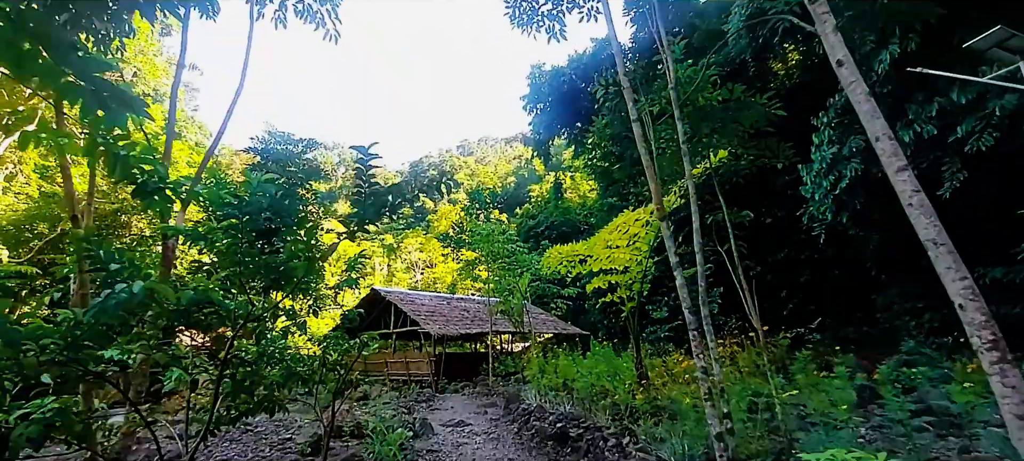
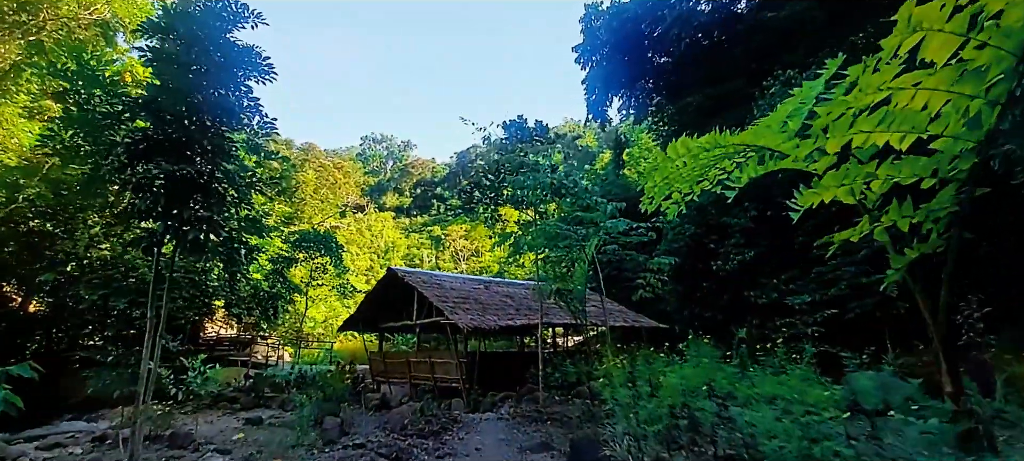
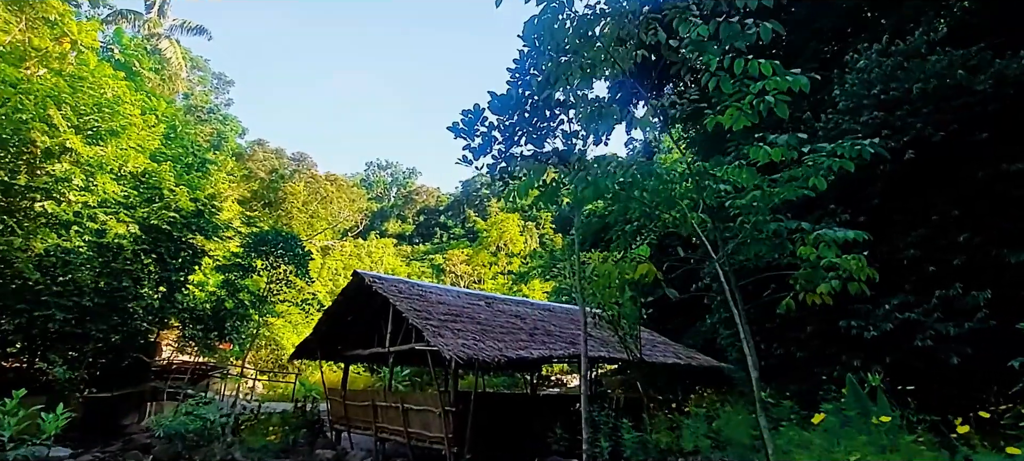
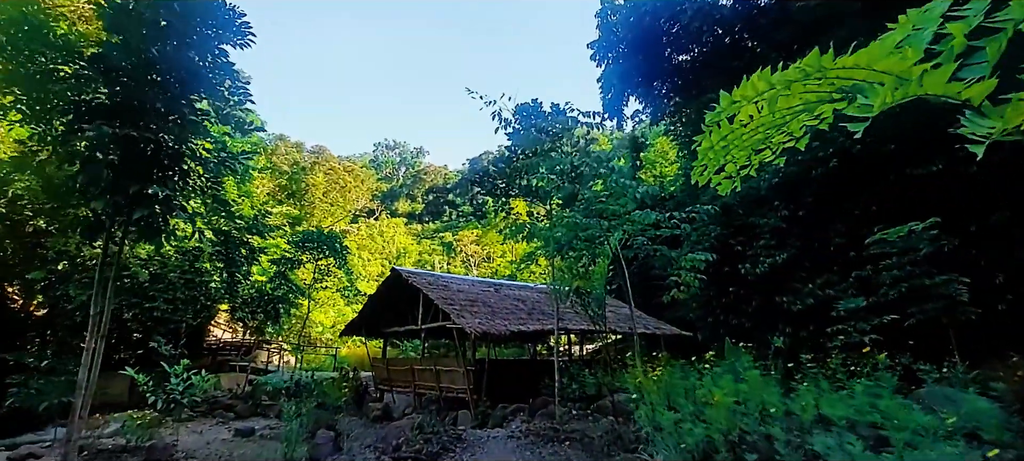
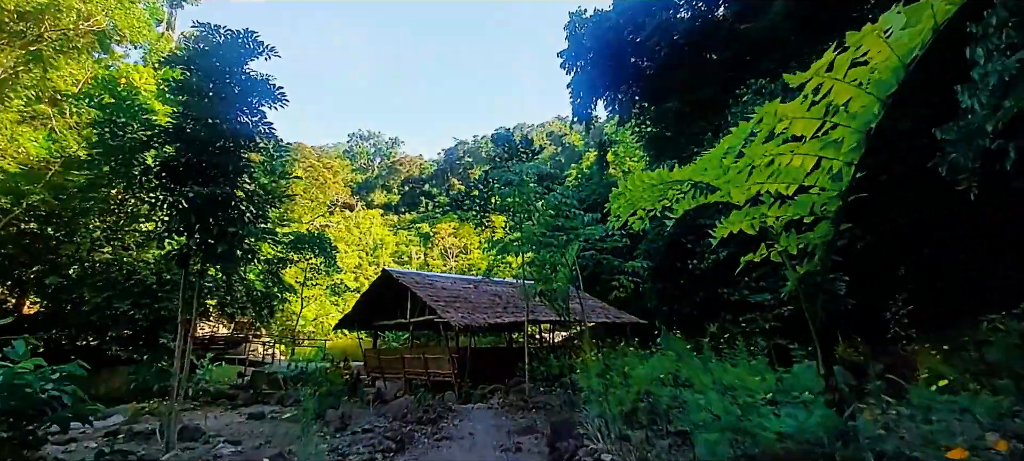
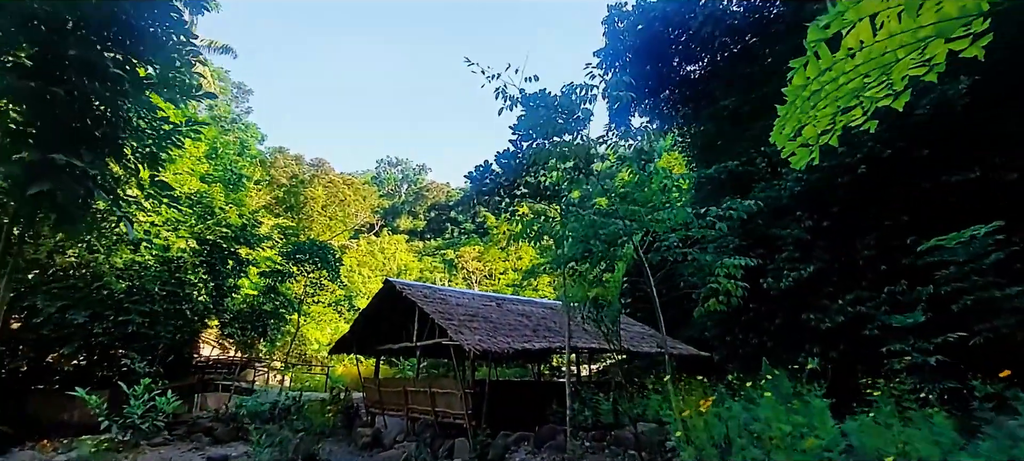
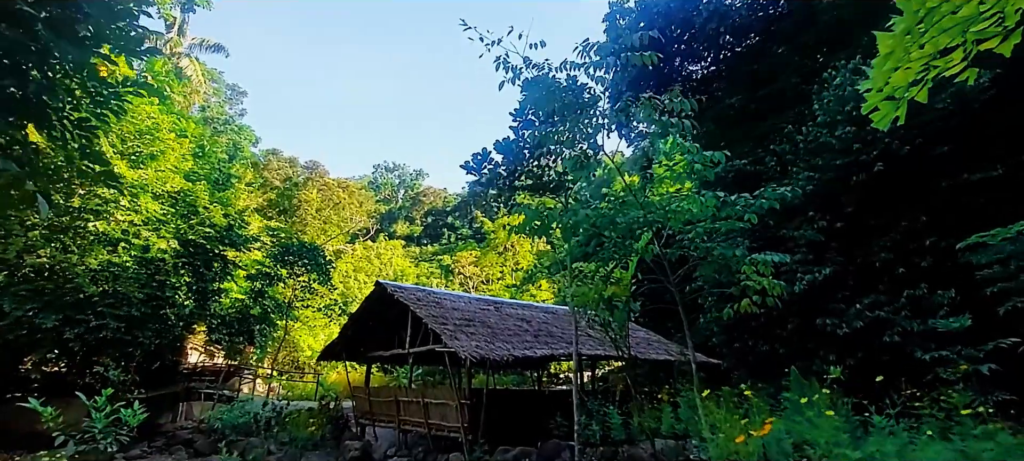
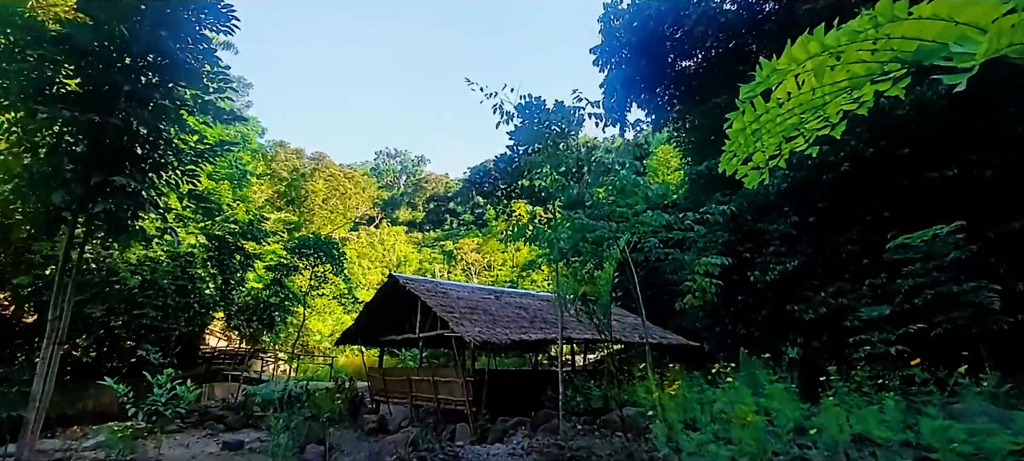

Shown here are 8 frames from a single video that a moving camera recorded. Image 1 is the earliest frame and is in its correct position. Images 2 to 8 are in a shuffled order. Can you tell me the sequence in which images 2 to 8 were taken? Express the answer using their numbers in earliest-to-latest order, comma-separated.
5, 2, 4, 8, 6, 7, 3
